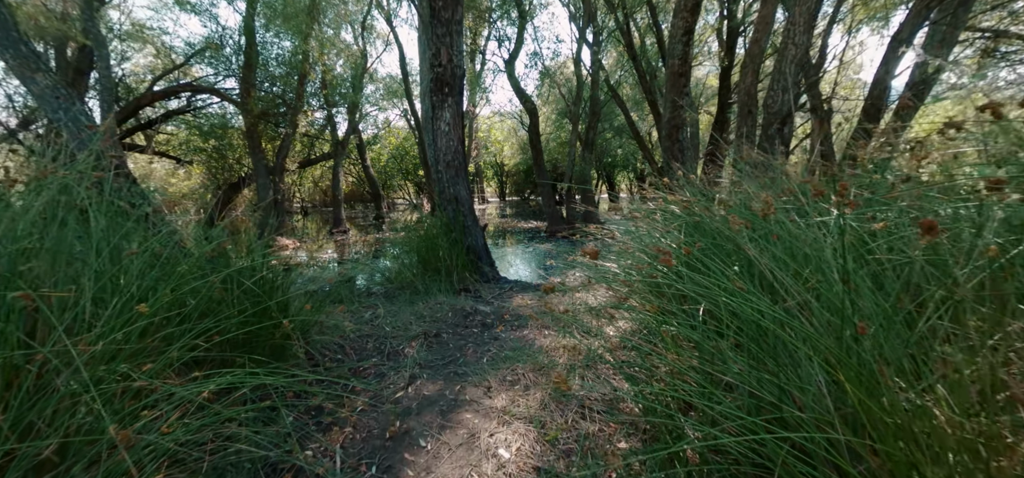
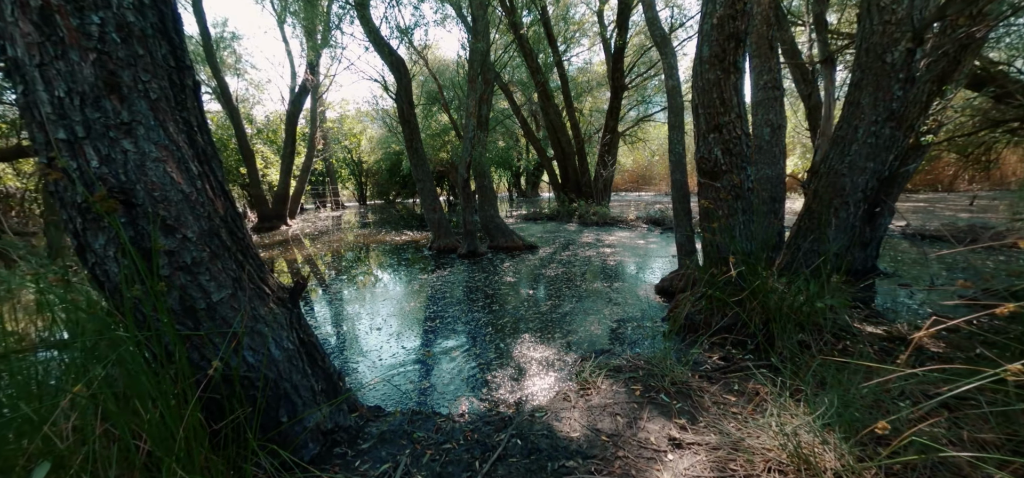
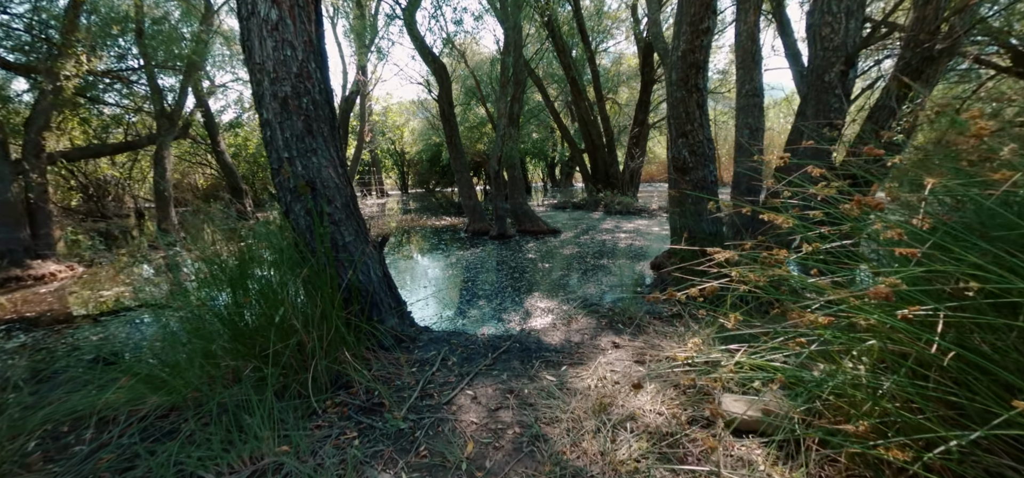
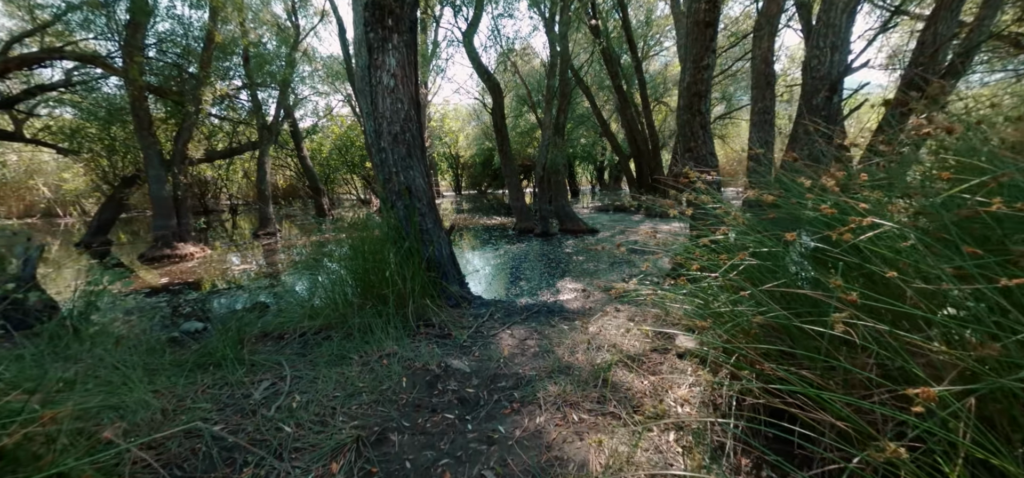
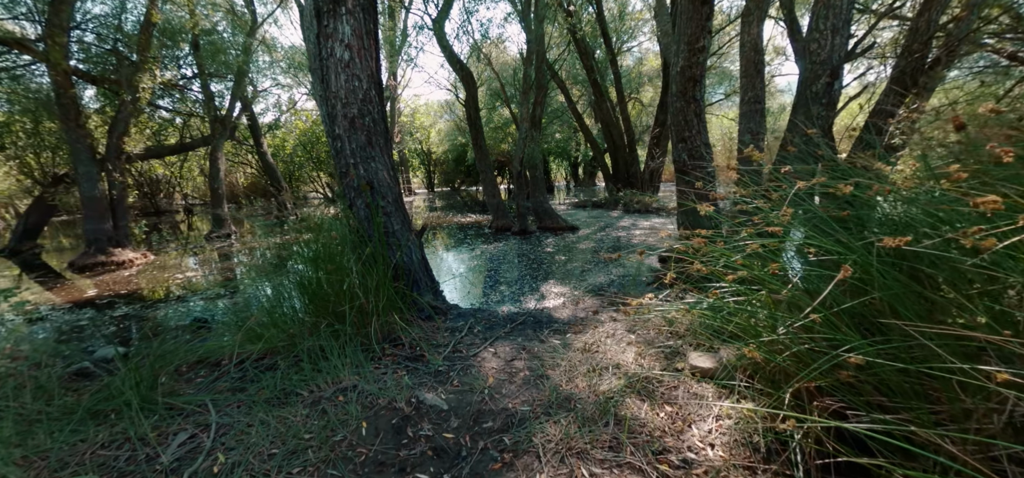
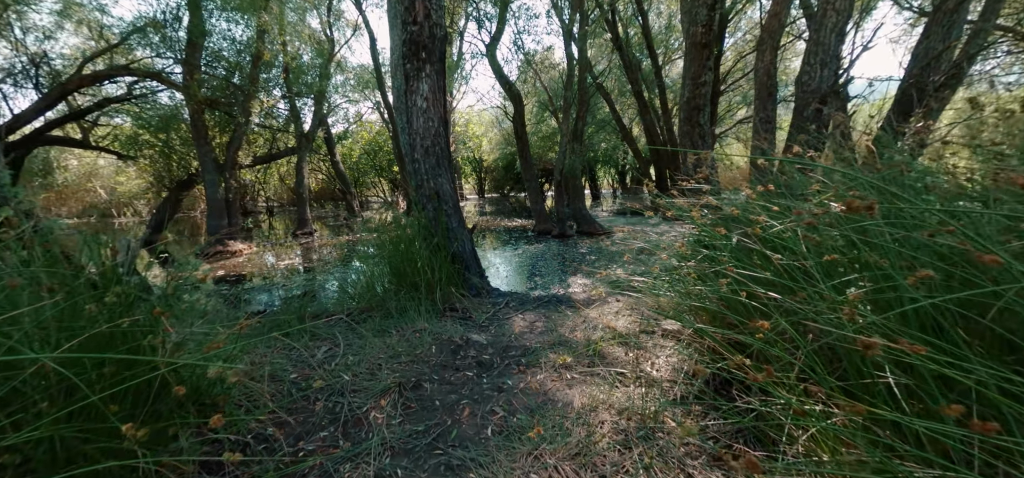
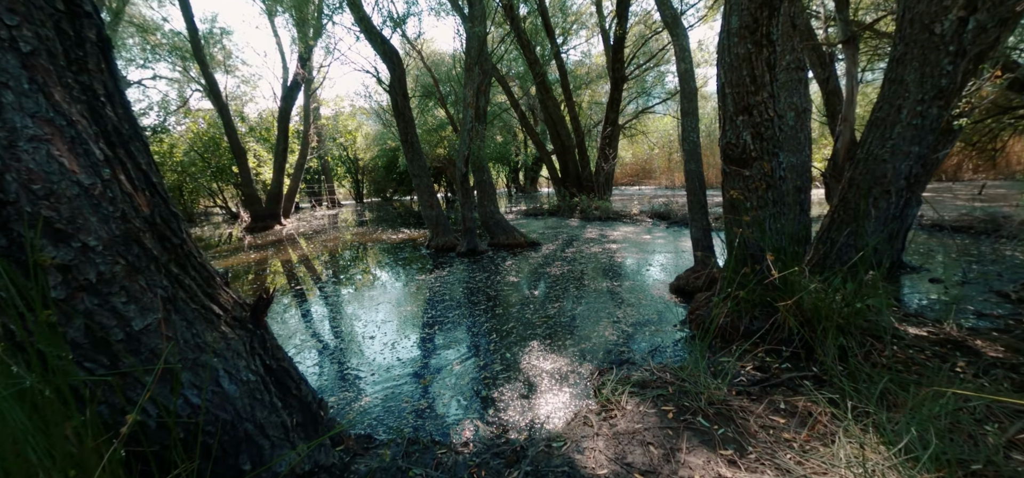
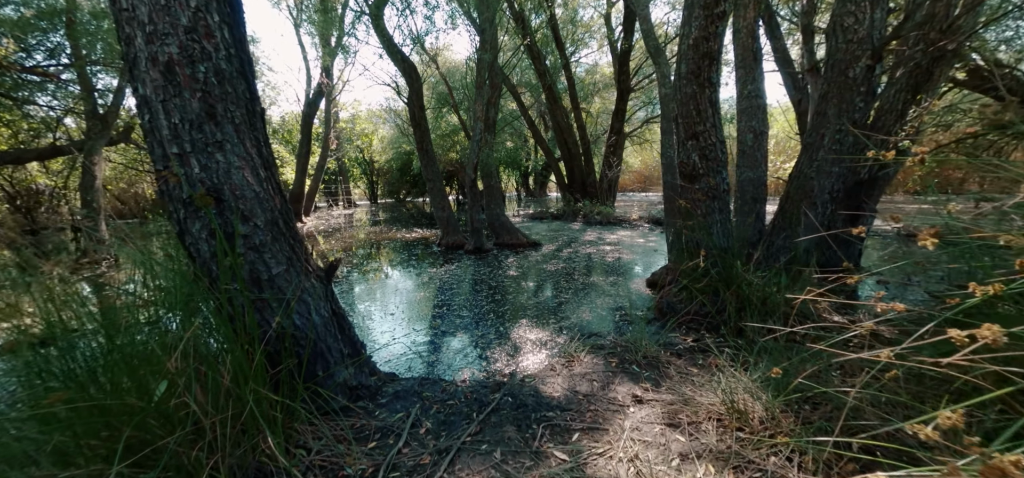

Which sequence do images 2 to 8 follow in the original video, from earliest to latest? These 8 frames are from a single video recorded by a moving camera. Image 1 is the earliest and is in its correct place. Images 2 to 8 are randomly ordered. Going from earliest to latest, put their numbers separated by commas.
6, 4, 5, 3, 8, 2, 7
